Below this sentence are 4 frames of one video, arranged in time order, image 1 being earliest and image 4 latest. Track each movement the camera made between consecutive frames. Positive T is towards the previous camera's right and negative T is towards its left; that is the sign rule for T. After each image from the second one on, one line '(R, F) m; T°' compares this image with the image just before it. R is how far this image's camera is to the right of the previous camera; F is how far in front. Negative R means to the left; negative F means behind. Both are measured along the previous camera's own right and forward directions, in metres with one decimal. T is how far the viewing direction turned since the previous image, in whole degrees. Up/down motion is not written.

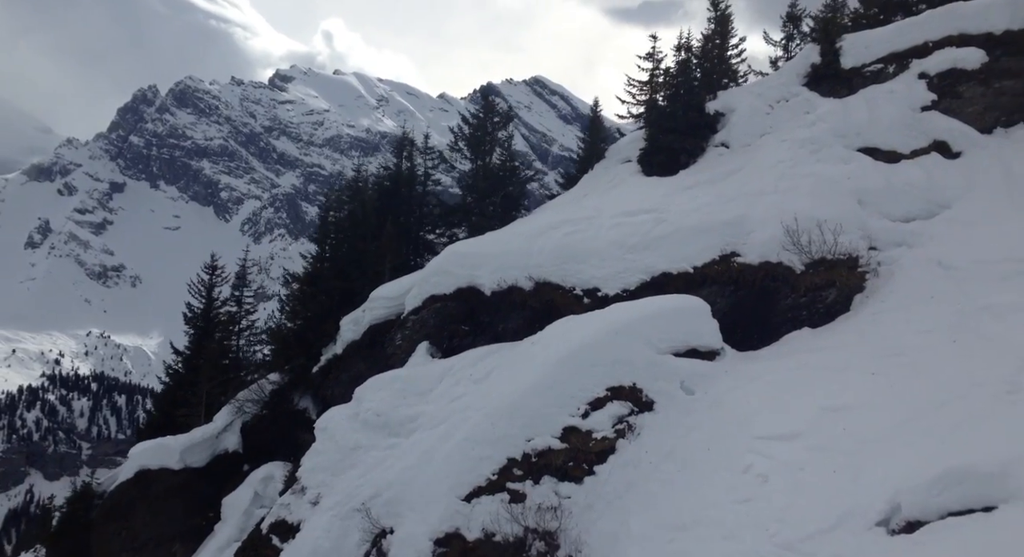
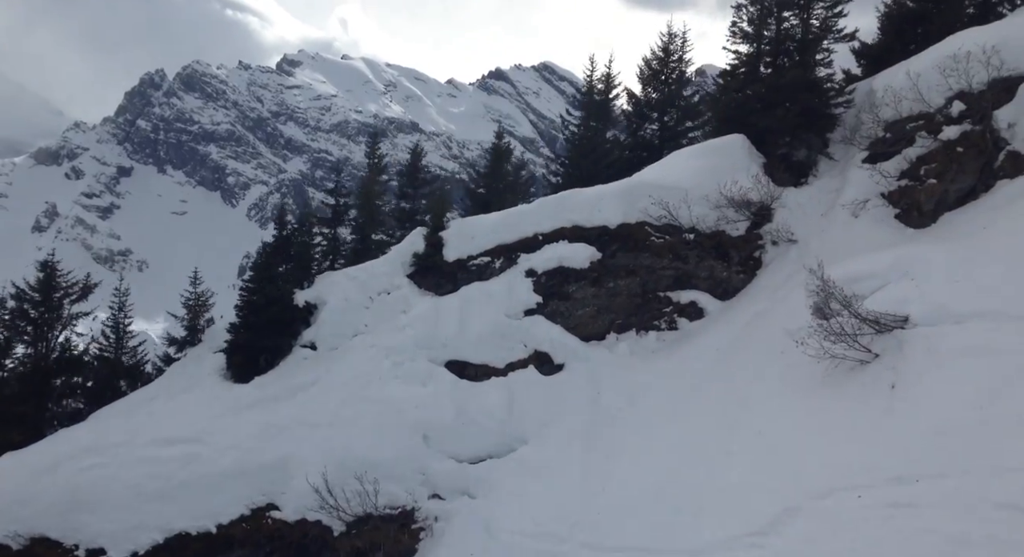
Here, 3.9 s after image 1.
(+5.5, +3.0) m; +12°
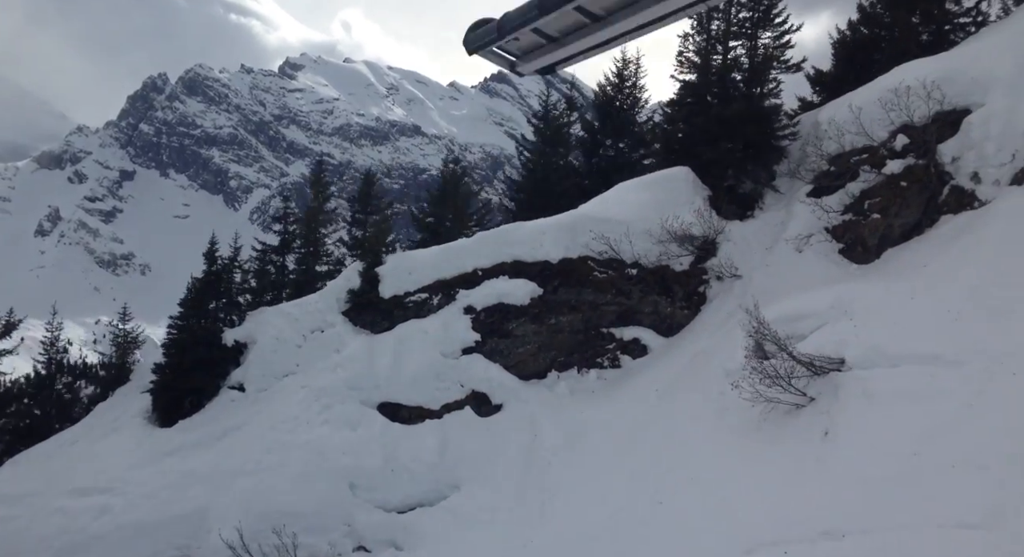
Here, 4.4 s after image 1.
(+0.8, +0.6) m; +2°
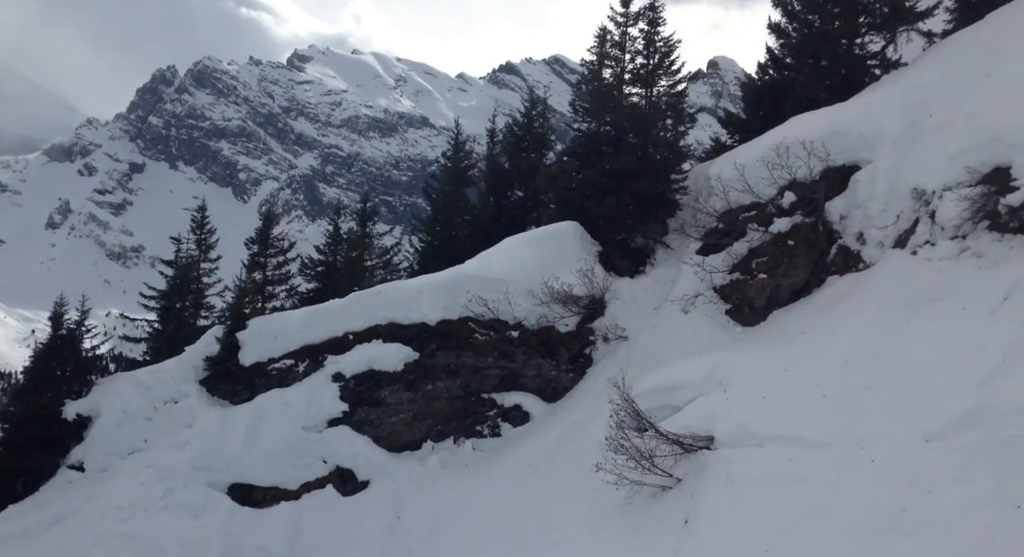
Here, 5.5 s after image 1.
(+1.6, +1.2) m; +3°
